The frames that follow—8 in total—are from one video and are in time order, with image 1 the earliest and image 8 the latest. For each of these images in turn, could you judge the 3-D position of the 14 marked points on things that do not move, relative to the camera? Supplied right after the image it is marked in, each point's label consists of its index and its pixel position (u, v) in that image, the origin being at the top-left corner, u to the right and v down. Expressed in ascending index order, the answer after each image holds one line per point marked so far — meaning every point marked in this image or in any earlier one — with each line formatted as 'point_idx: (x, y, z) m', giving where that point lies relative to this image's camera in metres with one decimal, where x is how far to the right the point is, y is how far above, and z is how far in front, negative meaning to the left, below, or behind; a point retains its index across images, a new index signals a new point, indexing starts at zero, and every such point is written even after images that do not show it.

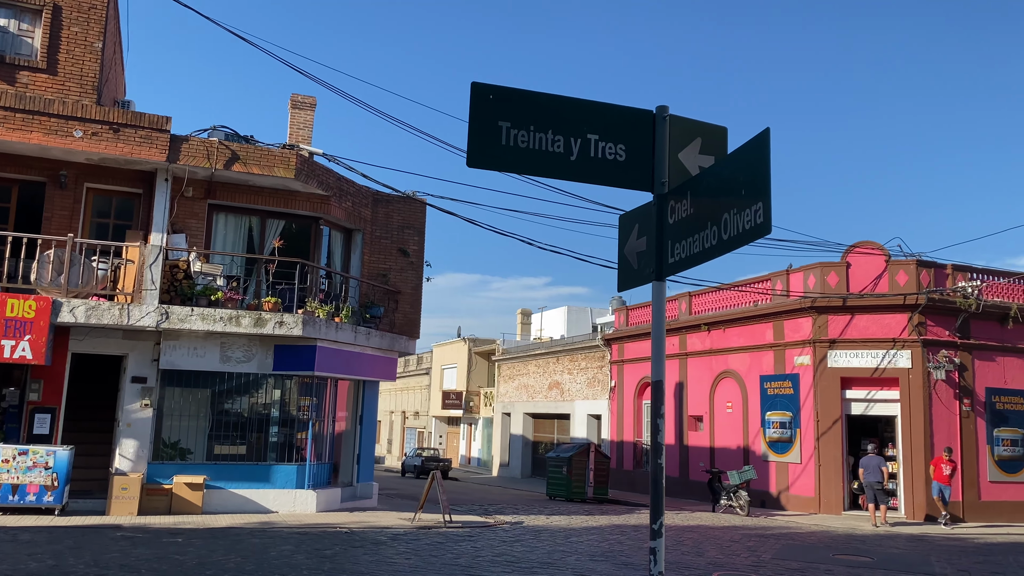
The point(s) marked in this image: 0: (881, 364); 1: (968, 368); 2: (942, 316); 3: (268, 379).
0: (+8.6, -1.8, +19.9) m
1: (+10.5, -1.9, +19.8) m
2: (+10.0, -0.6, +19.9) m
3: (-4.4, -1.7, +15.6) m
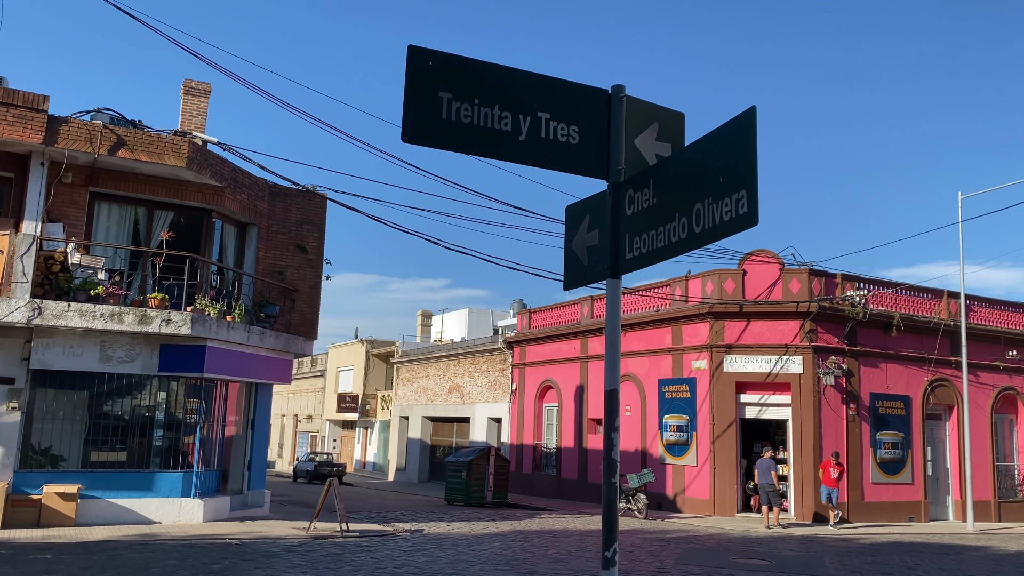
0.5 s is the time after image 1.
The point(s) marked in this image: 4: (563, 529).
0: (+6.3, -1.9, +20.5) m
1: (+8.2, -2.1, +20.6) m
2: (+7.7, -0.8, +20.6) m
3: (-6.1, -1.6, +14.6) m
4: (+0.9, -4.3, +15.4) m
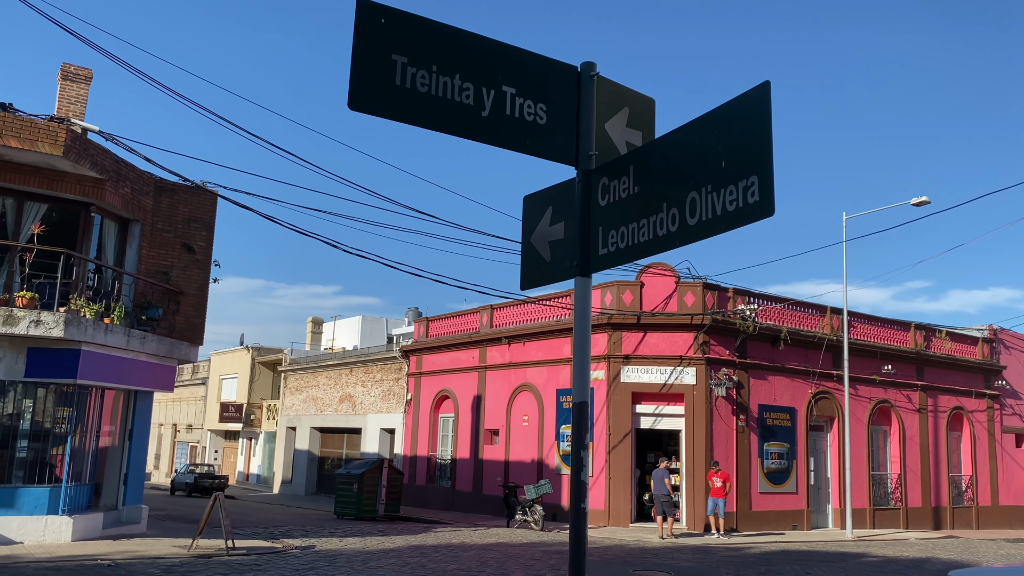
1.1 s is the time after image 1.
0: (+3.8, -2.2, +20.8) m
1: (+5.7, -2.4, +21.1) m
2: (+5.2, -1.2, +21.1) m
3: (-7.8, -1.6, +13.4) m
4: (-0.9, -4.5, +15.1) m
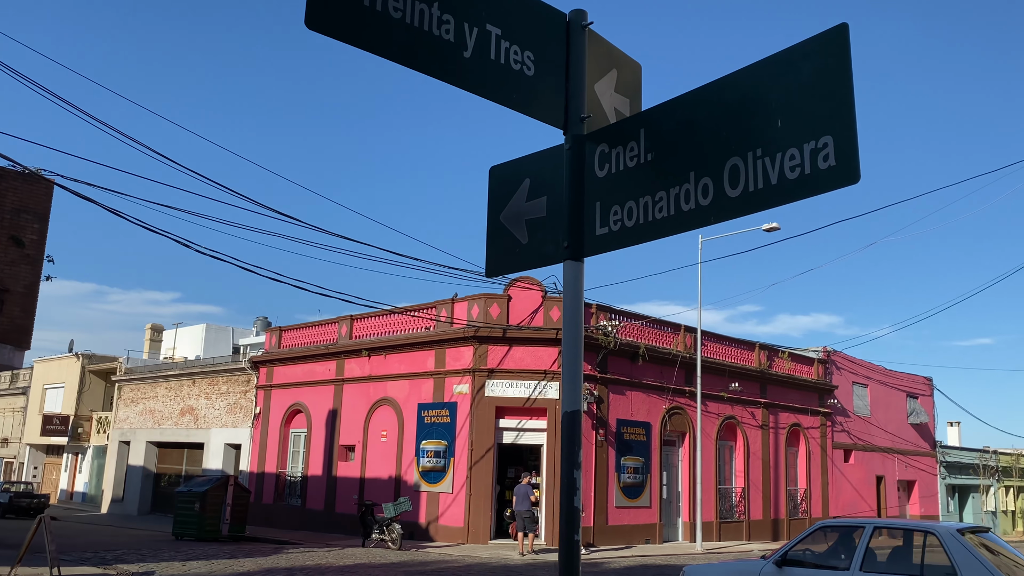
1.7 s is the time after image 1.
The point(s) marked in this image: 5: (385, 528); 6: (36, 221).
0: (+0.5, -2.6, +20.7) m
1: (+2.3, -2.8, +21.4) m
2: (+1.8, -1.6, +21.3) m
3: (-9.6, -1.4, +11.5) m
4: (-3.3, -4.6, +14.2) m
5: (-2.7, -5.2, +18.6) m
6: (-8.3, +1.1, +15.0) m
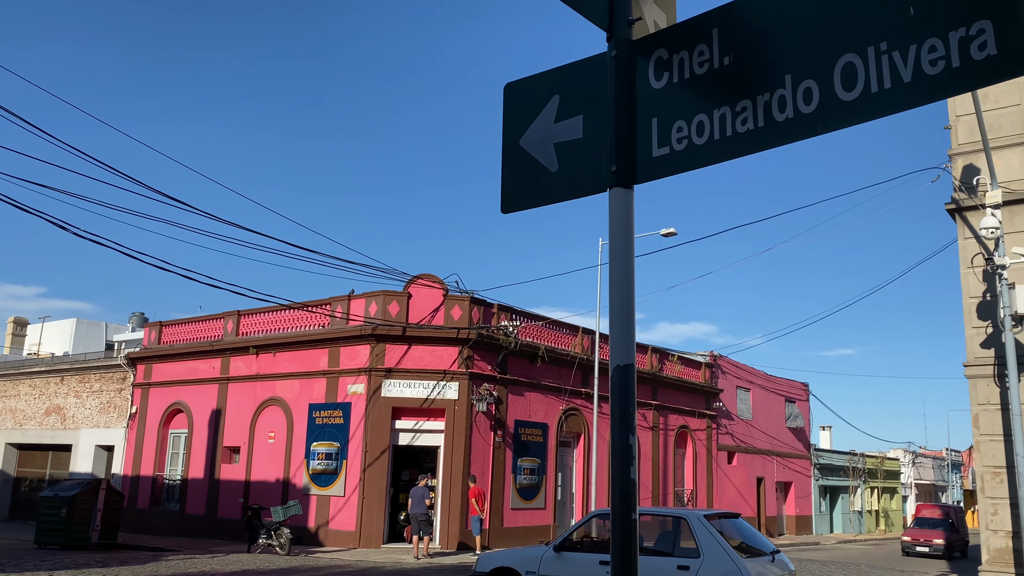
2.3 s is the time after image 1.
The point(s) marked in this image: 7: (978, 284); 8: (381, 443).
0: (-1.9, -2.5, +20.2) m
1: (-0.2, -2.8, +21.2) m
2: (-0.6, -1.6, +21.0) m
3: (-10.8, -1.1, +9.9) m
4: (-4.9, -4.4, +13.3) m
5: (-4.9, -5.0, +17.7) m
6: (-9.9, +1.4, +13.5) m
7: (+6.9, +0.1, +12.8) m
8: (-3.0, -3.6, +19.9) m
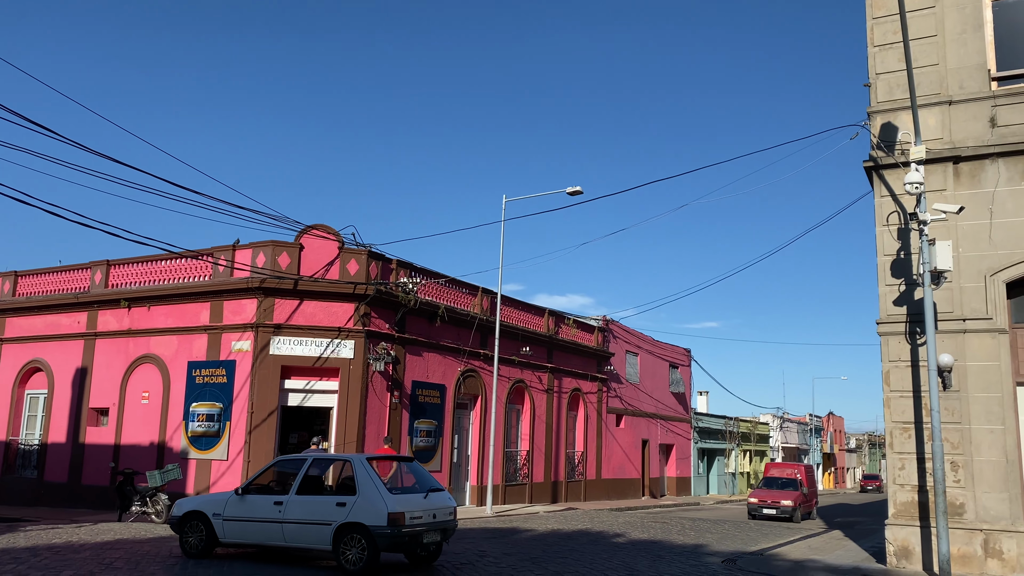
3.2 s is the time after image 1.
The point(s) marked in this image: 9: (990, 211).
0: (-4.2, -1.5, +19.1) m
1: (-2.6, -1.7, +20.2) m
2: (-3.0, -0.5, +20.0) m
3: (-11.5, -0.2, +7.5) m
4: (-6.2, -3.5, +11.9) m
5: (-6.9, -4.0, +16.2) m
6: (-11.0, +2.4, +11.2) m
7: (+5.7, +0.7, +12.8) m
8: (-5.3, -2.5, +18.6) m
9: (+6.9, +1.1, +12.3) m
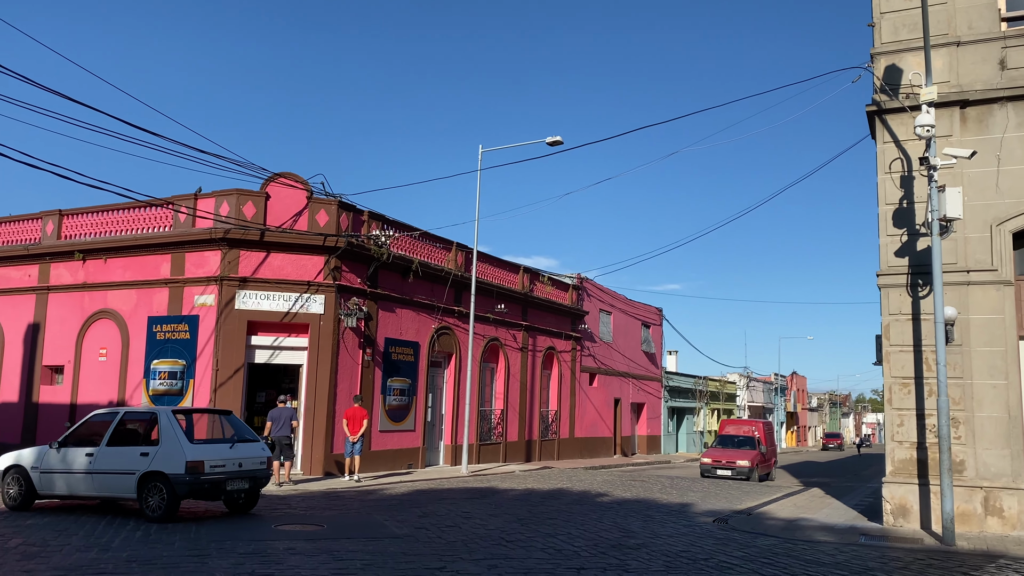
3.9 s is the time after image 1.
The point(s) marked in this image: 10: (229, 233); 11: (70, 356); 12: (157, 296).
0: (-4.7, -0.4, +18.2) m
1: (-3.2, -0.7, +19.4) m
2: (-3.5, +0.6, +19.1) m
3: (-11.4, +0.3, +6.3) m
4: (-6.4, -2.8, +11.0) m
5: (-7.2, -3.1, +15.4) m
6: (-11.1, +3.1, +9.8) m
7: (+5.5, +1.4, +12.3) m
8: (-5.7, -1.5, +17.7) m
9: (+6.7, +1.8, +11.8) m
10: (-5.9, +1.1, +17.8) m
11: (-10.0, -1.5, +19.5) m
12: (-7.7, -0.2, +18.6) m
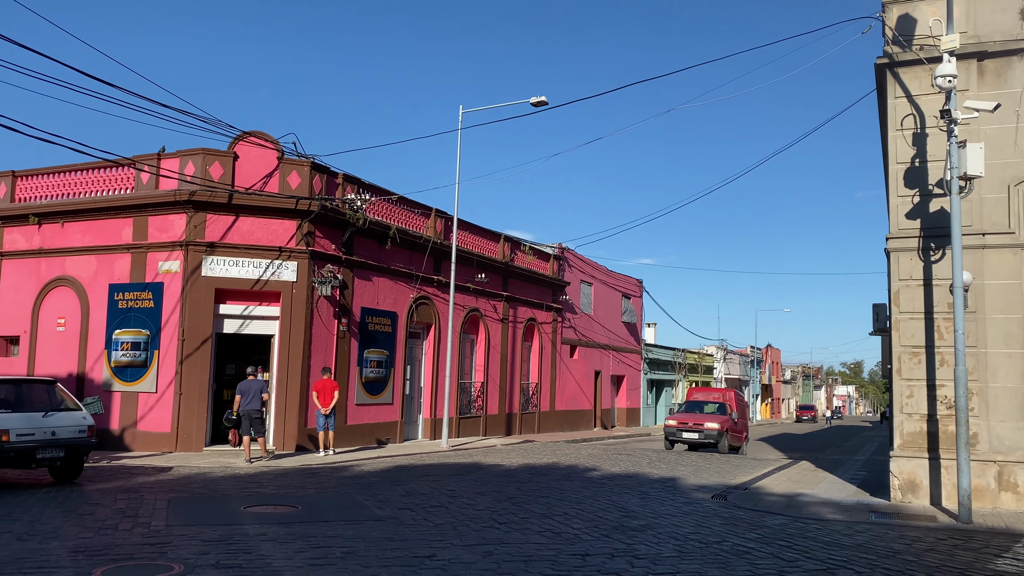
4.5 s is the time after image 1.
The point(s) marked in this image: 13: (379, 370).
0: (-5.0, +0.2, +17.2) m
1: (-3.5, 0.0, +18.5) m
2: (-3.9, +1.3, +18.1) m
3: (-11.4, +0.6, +5.1) m
4: (-6.5, -2.4, +10.1) m
5: (-7.5, -2.5, +14.4) m
6: (-11.2, +3.5, +8.6) m
7: (+5.3, +1.9, +11.6) m
8: (-6.0, -0.8, +16.7) m
9: (+6.5, +2.3, +11.1) m
10: (-6.2, +1.8, +16.7) m
11: (-10.4, -0.8, +18.4) m
12: (-8.1, +0.5, +17.5) m
13: (-3.0, -1.9, +19.6) m
